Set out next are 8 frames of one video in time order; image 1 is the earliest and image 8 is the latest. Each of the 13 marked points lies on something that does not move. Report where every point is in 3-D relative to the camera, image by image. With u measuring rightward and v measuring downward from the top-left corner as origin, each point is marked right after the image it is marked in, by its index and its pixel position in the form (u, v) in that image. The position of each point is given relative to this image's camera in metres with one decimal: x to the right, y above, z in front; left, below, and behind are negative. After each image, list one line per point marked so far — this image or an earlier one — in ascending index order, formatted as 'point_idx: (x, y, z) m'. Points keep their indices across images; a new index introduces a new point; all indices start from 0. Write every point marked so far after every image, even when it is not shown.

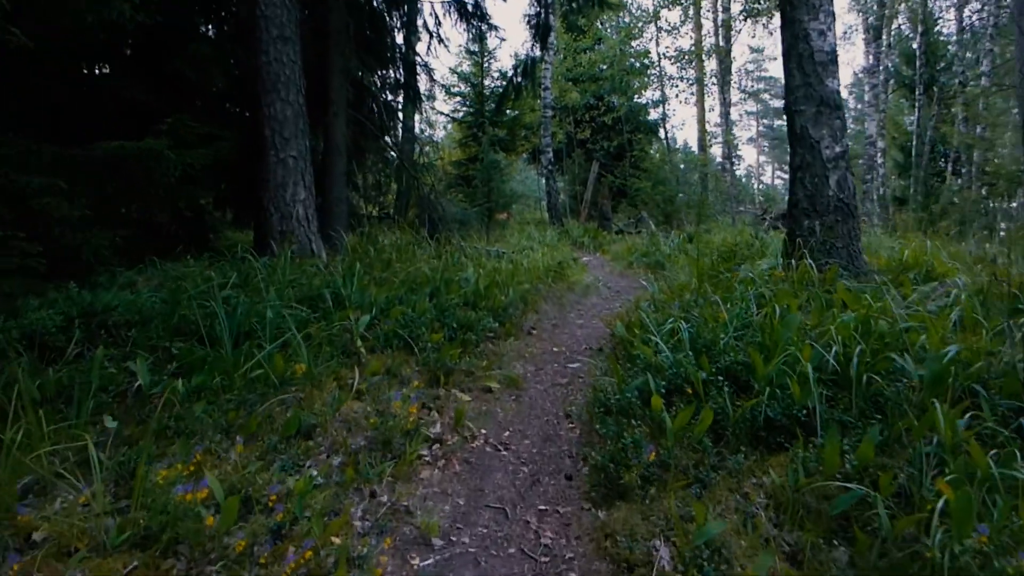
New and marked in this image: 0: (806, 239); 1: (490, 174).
0: (+2.1, +0.4, +5.7) m
1: (-0.4, +1.9, +13.9) m
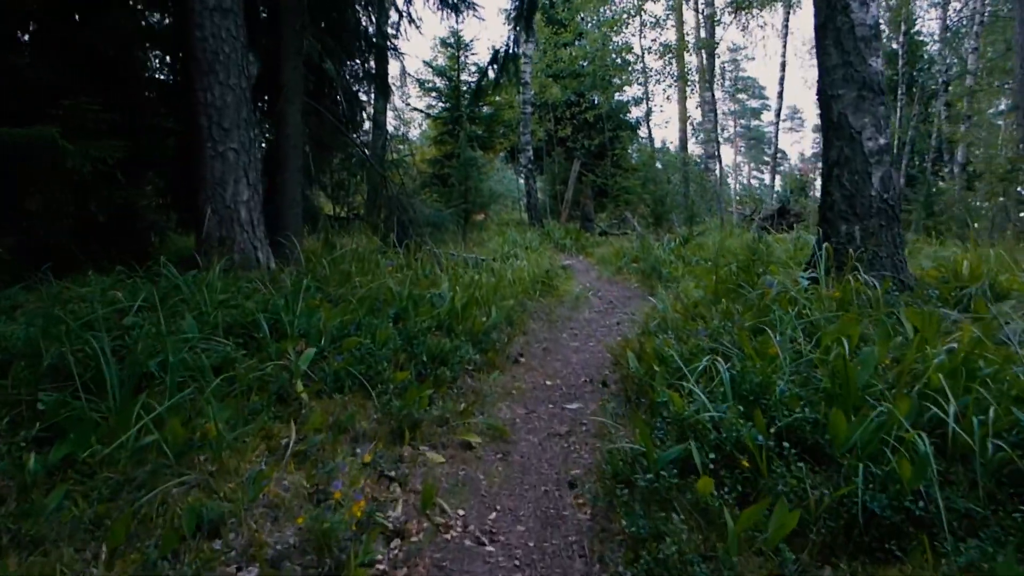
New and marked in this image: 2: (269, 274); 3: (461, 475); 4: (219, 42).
0: (+2.0, +0.3, +4.8) m
1: (-0.7, +1.8, +12.9) m
2: (-1.6, +0.1, +5.3) m
3: (-0.2, -0.7, +3.1) m
4: (-2.0, +1.7, +5.6) m
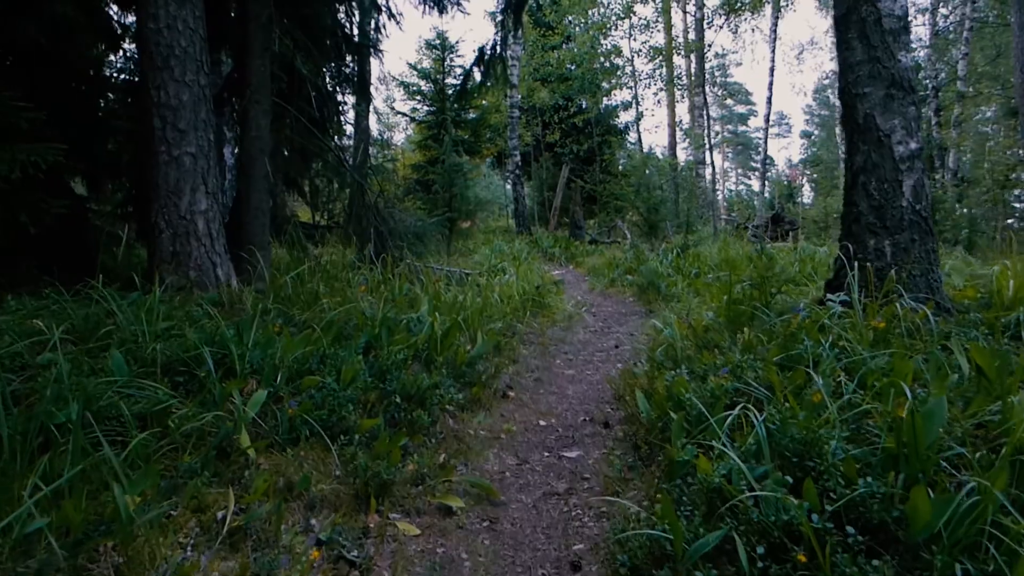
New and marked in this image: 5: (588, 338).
0: (+1.9, +0.1, +4.3) m
1: (-0.9, +1.7, +12.4) m
2: (-1.7, 0.0, +4.7) m
3: (-0.2, -0.8, +2.5) m
4: (-2.1, +1.6, +5.0) m
5: (+0.6, -0.4, +5.9) m
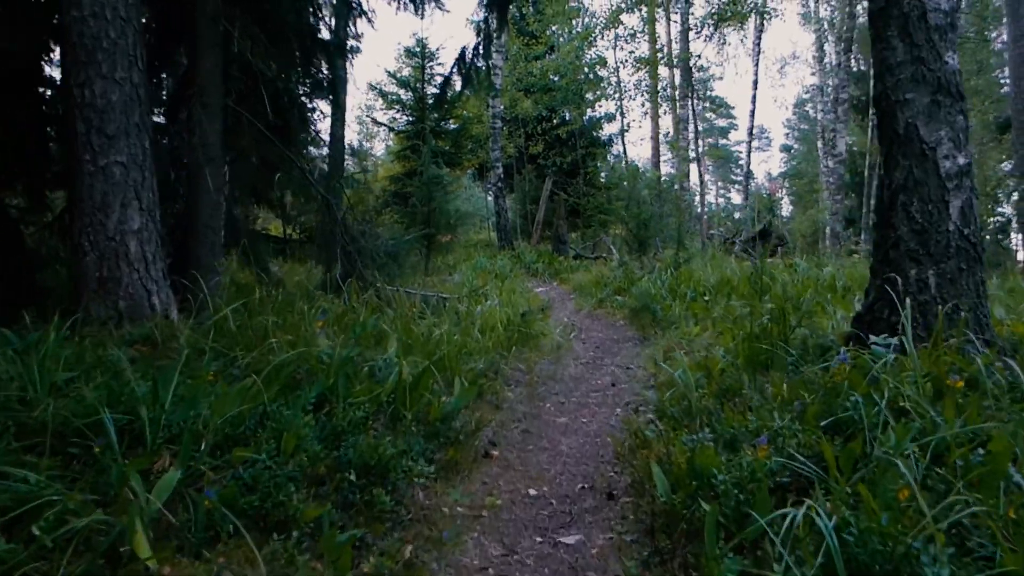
0: (+1.8, 0.0, +3.7) m
1: (-1.2, +1.4, +11.7) m
2: (-1.7, -0.2, +4.0) m
3: (-0.3, -1.0, +1.9) m
4: (-2.2, +1.4, +4.3) m
5: (+0.4, -0.6, +5.2) m
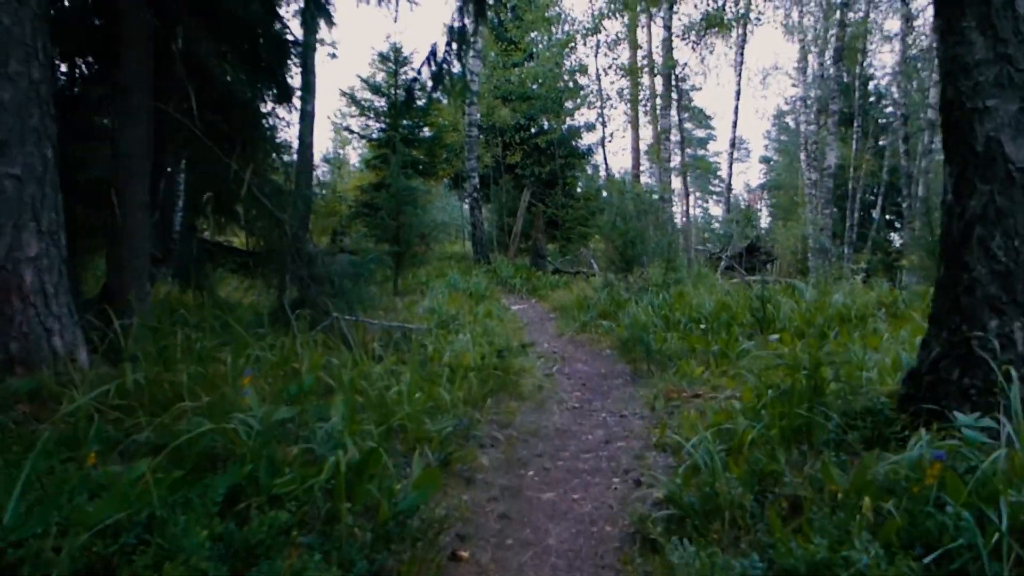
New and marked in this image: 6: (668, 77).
0: (+1.8, -0.2, +2.9) m
1: (-1.5, +1.1, +10.9) m
2: (-1.8, -0.4, +3.2) m
3: (-0.3, -1.1, +1.1) m
4: (-2.3, +1.2, +3.4) m
5: (+0.3, -0.8, +4.4) m
6: (+3.8, +5.2, +20.0) m
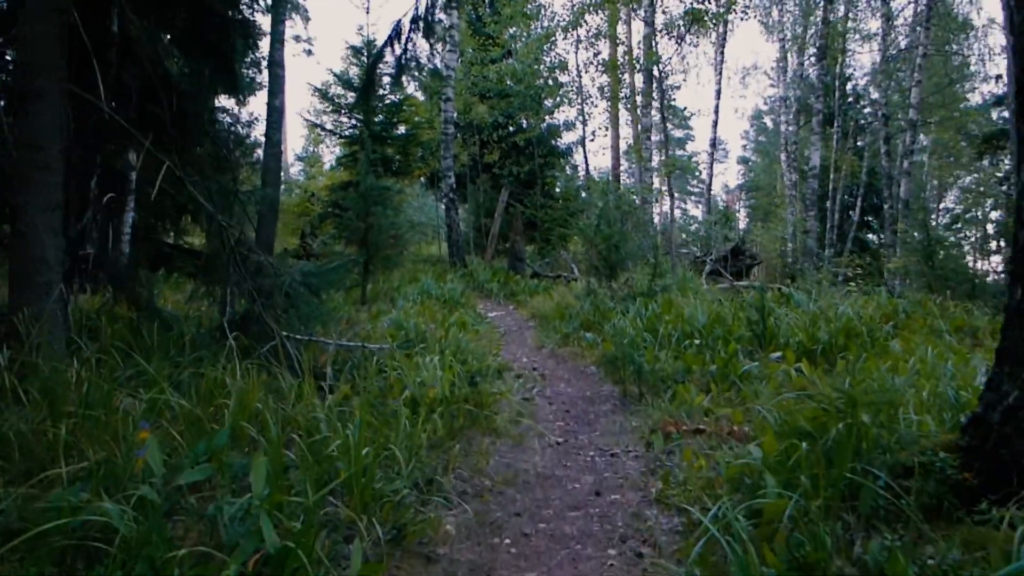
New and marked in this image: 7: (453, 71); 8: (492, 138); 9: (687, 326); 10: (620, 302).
0: (+1.7, -0.3, +2.3) m
1: (-1.8, +1.0, +10.2) m
2: (-1.9, -0.5, +2.4) m
3: (-0.3, -1.2, +0.4) m
4: (-2.4, +1.1, +2.7) m
5: (+0.2, -0.8, +3.8) m
6: (+3.3, +5.1, +19.4) m
7: (-1.3, +4.6, +17.3) m
8: (-0.5, +3.7, +20.0) m
9: (+1.5, -0.3, +6.9) m
10: (+1.2, -0.1, +9.1) m
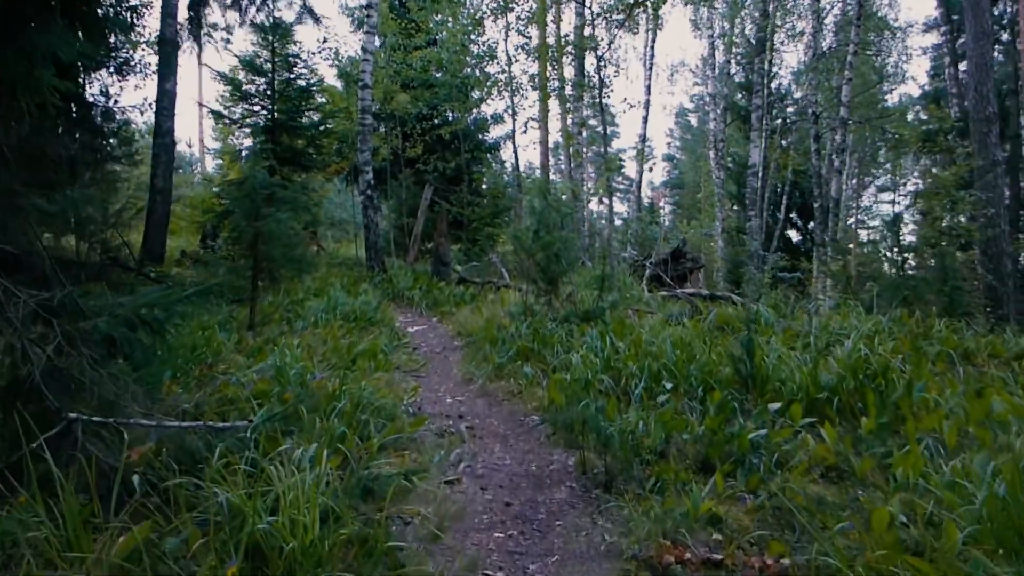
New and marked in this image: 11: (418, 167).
0: (+1.6, -0.5, +0.9) m
1: (-2.6, +0.9, +8.4) m
2: (-2.0, -0.7, +0.7) m
3: (-0.3, -1.5, -1.2) m
4: (-2.5, +0.9, +0.9) m
5: (-0.1, -1.1, +2.2) m
6: (+1.6, +5.0, +18.0) m
7: (-2.7, +4.5, +15.5) m
8: (-2.2, +3.6, +18.3) m
9: (+1.0, -0.5, +5.5) m
10: (+0.5, -0.3, +7.6) m
11: (-2.2, +2.8, +18.6) m
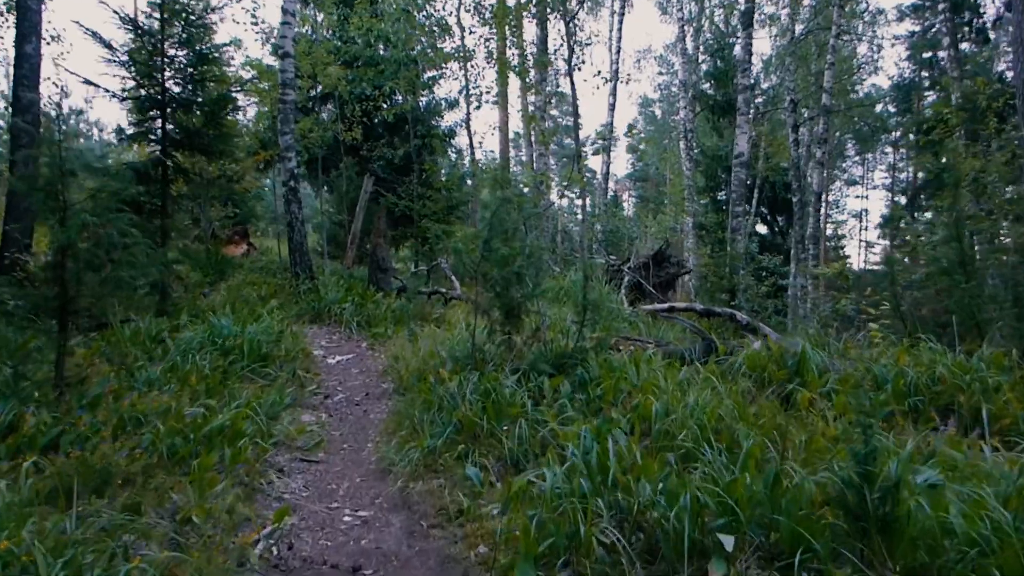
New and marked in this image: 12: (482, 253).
0: (+1.5, -0.8, -1.5) m
1: (-3.0, +0.6, +5.8) m
2: (-2.1, -1.0, -1.8) m
3: (-0.2, -1.8, -3.7) m
4: (-2.6, +0.6, -1.7) m
5: (-0.2, -1.3, -0.2) m
6: (+0.7, +4.9, +15.6) m
7: (-3.5, +4.3, +12.9) m
8: (-3.1, +3.4, +15.7) m
9: (+0.7, -0.7, +3.1) m
10: (+0.1, -0.6, +5.2) m
11: (-3.1, +2.6, +16.0) m
12: (-0.2, +0.3, +5.9) m
